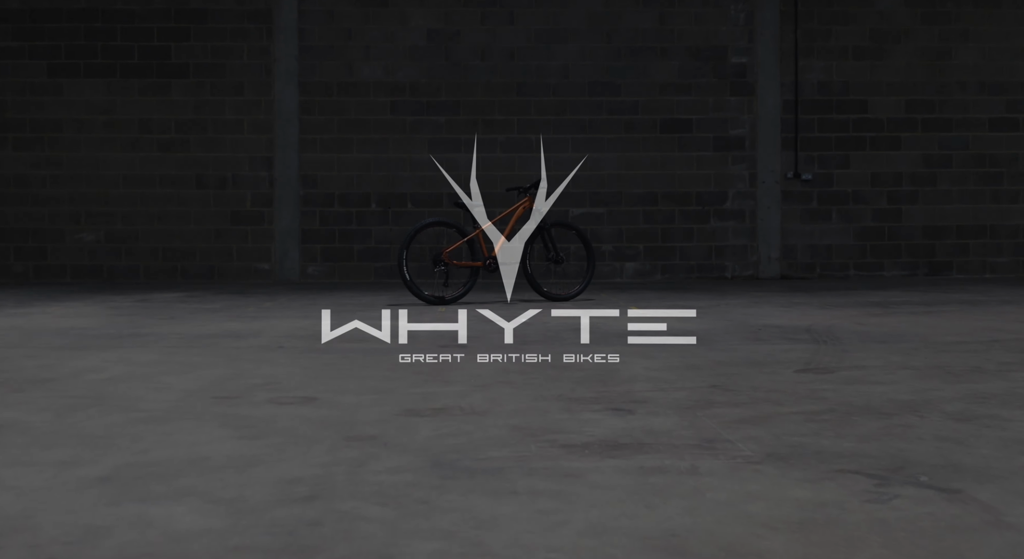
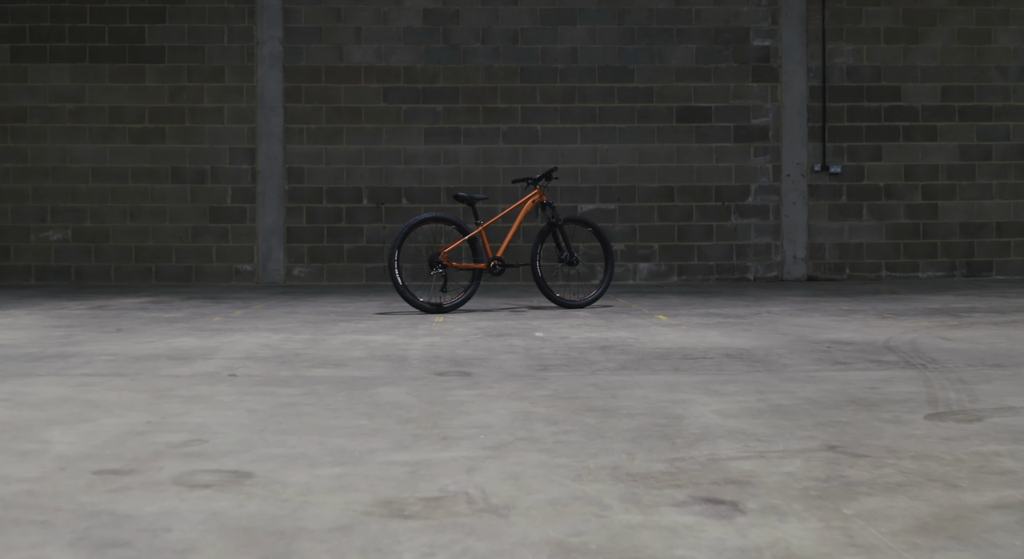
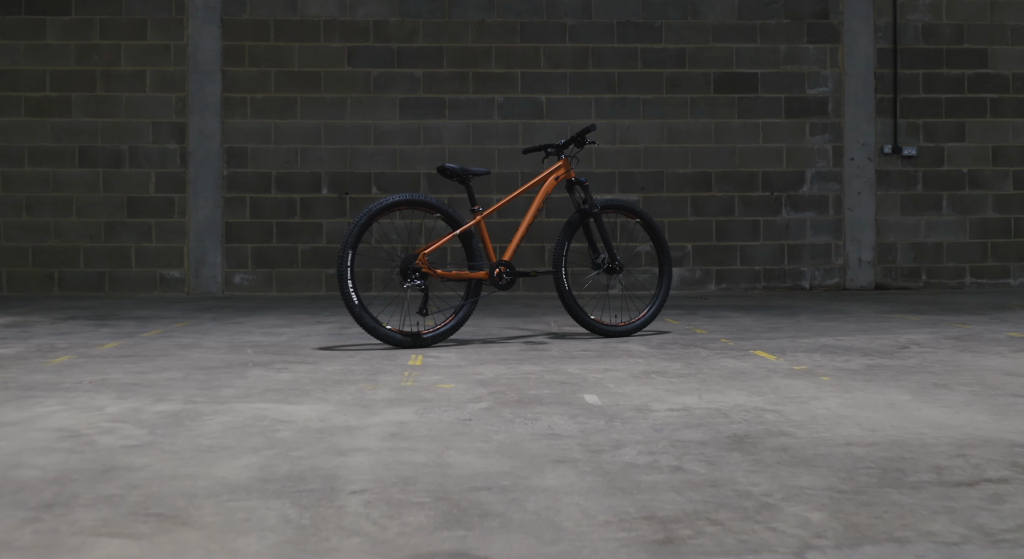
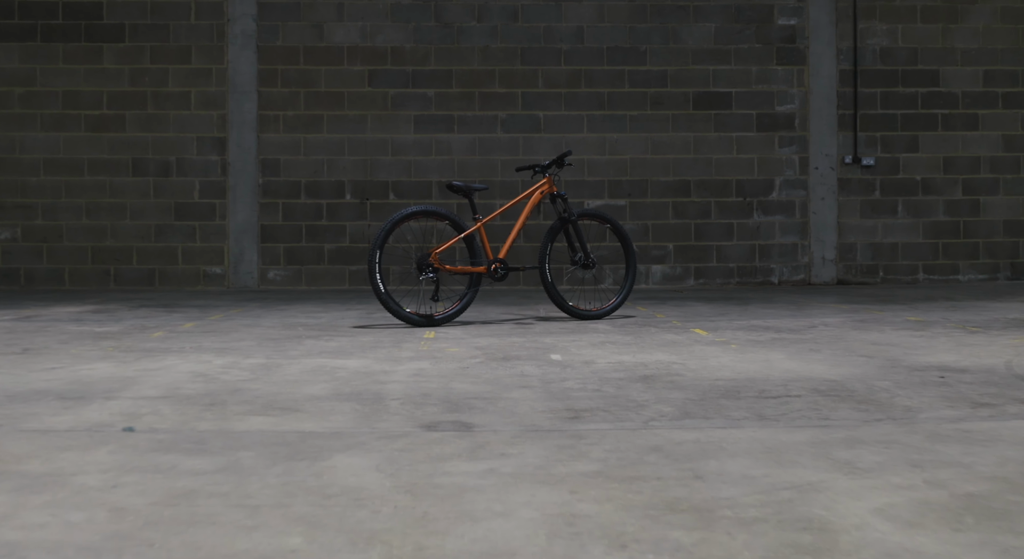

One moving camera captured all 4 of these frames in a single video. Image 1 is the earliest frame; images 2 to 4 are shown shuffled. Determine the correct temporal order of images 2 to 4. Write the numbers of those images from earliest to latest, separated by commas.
2, 4, 3
